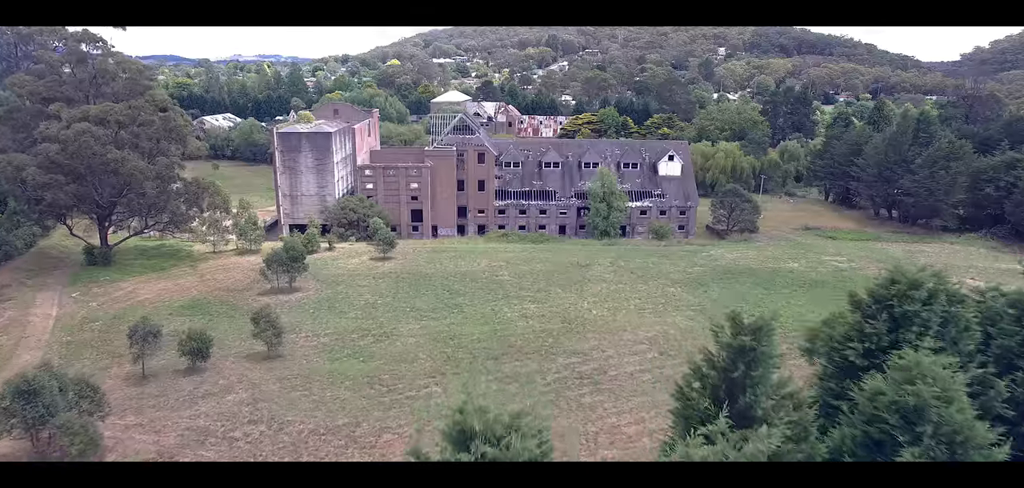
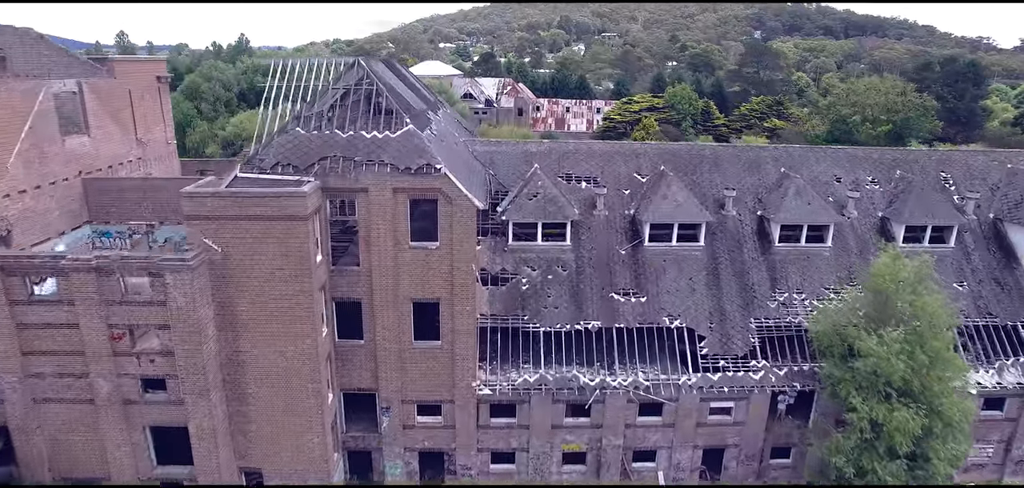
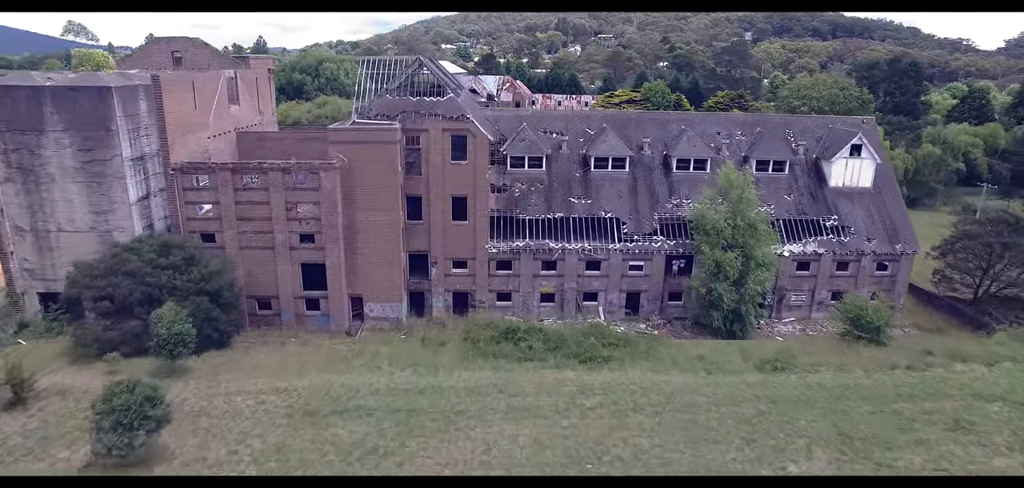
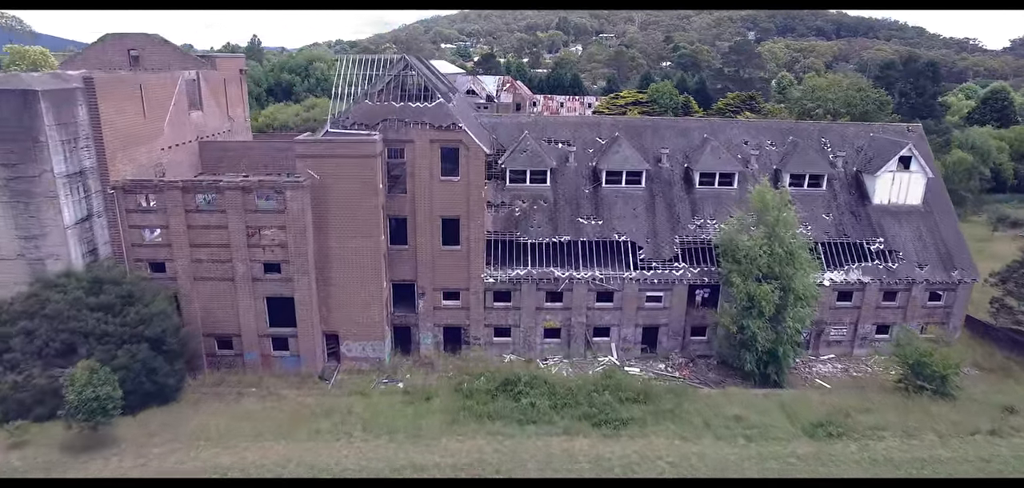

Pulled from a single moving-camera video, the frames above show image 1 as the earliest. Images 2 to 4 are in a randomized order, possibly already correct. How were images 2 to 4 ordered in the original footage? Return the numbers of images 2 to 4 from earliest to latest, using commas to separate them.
3, 4, 2
